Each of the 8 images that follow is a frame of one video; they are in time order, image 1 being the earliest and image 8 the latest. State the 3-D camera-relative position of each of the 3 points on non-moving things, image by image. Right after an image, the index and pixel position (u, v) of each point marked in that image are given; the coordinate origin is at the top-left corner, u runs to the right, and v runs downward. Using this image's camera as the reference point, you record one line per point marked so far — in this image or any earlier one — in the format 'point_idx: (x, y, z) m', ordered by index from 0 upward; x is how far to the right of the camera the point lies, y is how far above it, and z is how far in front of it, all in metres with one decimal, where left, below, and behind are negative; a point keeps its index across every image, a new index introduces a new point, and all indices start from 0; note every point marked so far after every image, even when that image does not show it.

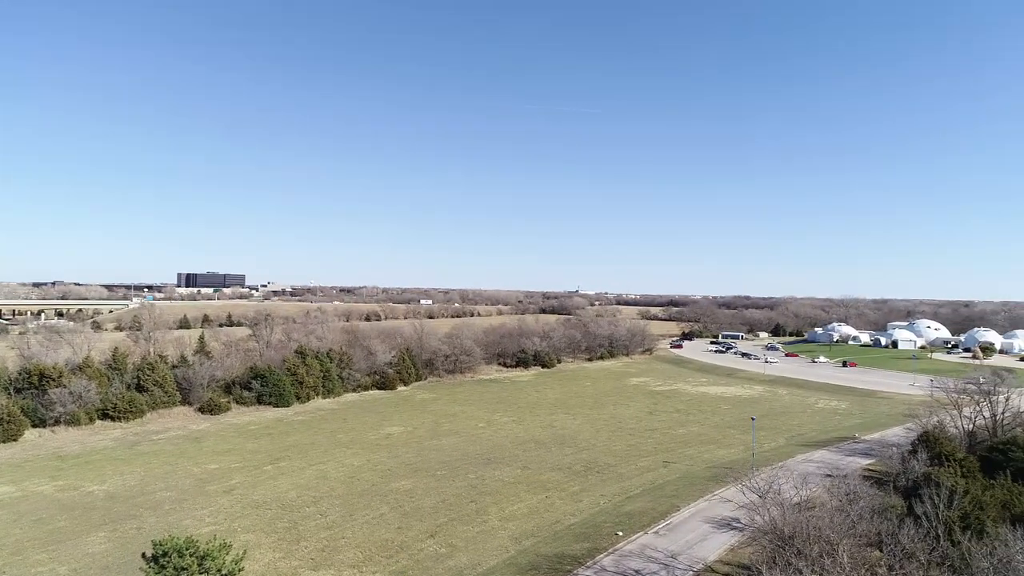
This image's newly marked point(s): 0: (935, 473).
0: (+17.6, -8.1, +21.8) m
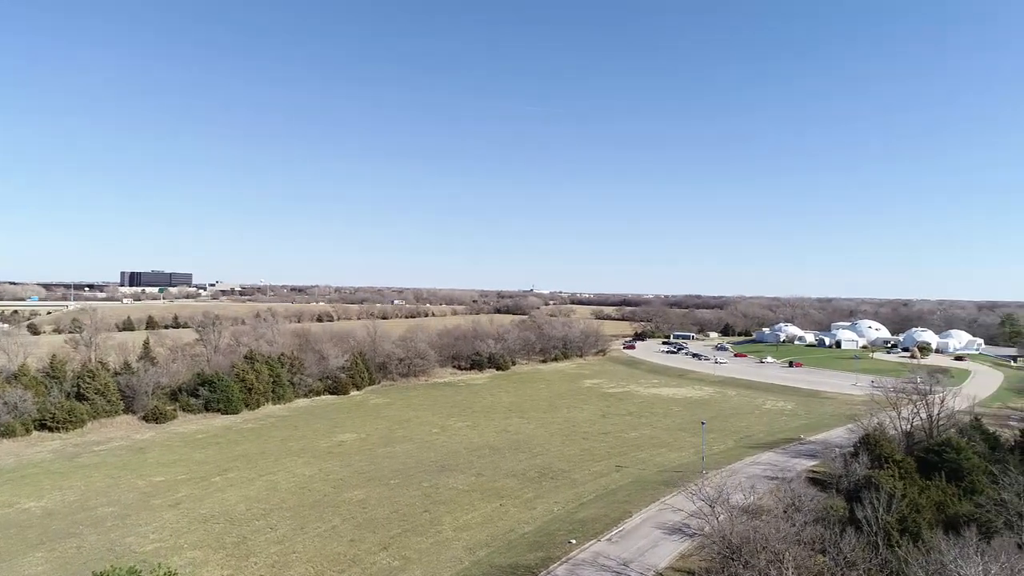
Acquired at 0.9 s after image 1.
0: (+15.4, -8.2, +22.0) m
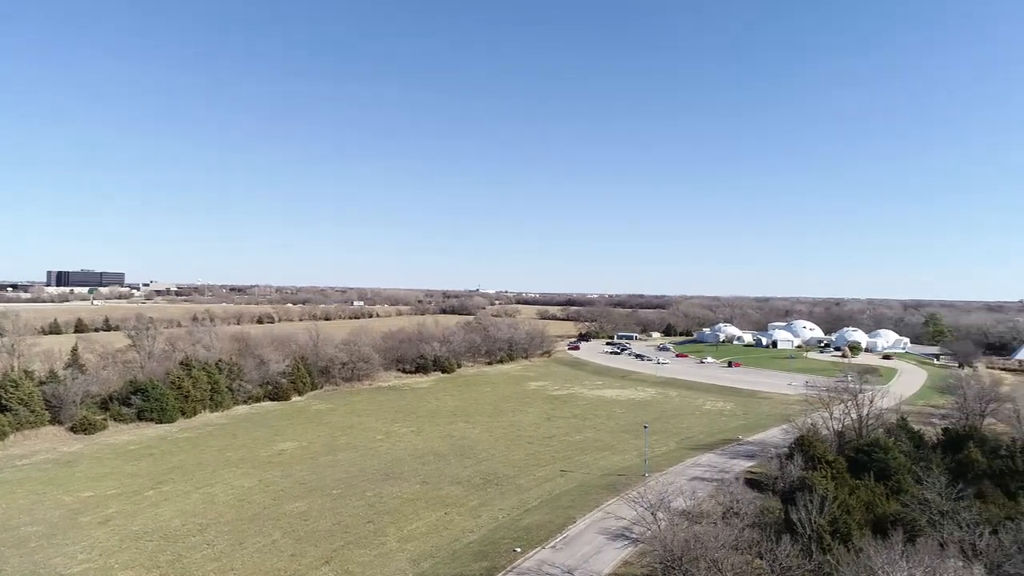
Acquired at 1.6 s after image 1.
0: (+12.7, -8.2, +22.2) m
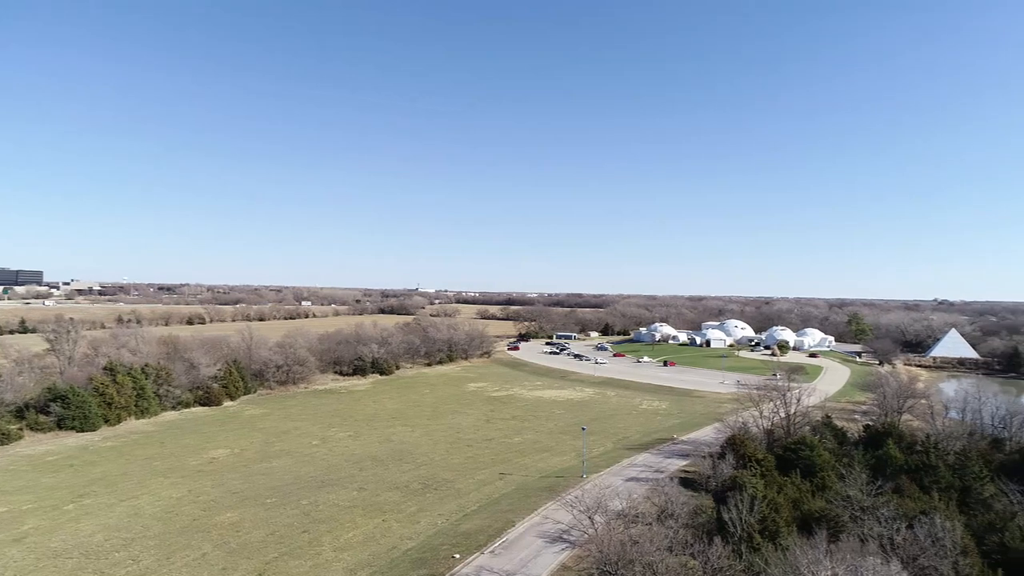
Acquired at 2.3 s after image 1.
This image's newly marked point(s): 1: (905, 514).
0: (+9.9, -8.1, +22.4) m
1: (+15.1, -8.7, +19.9) m
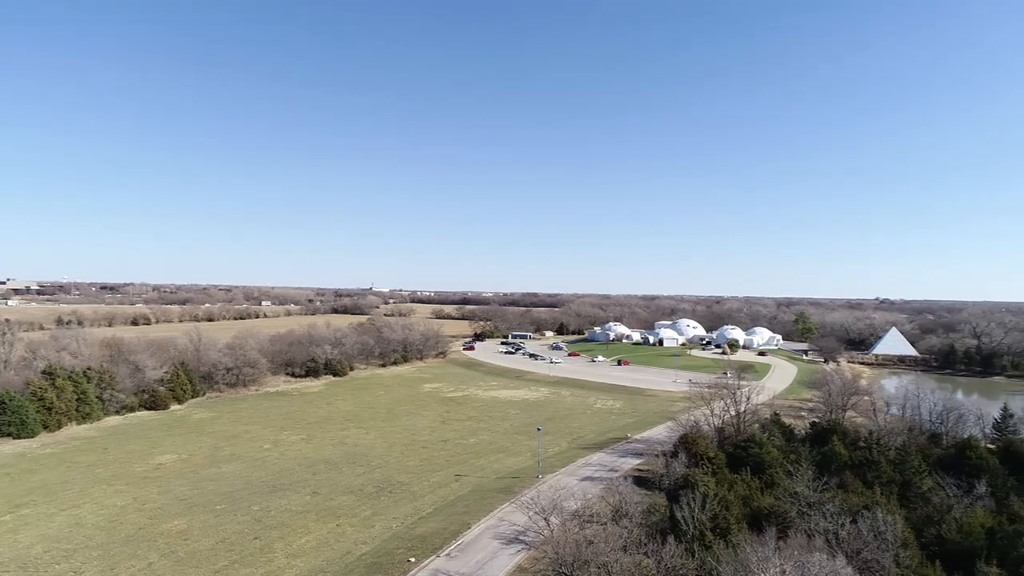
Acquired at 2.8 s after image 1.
0: (+7.8, -8.1, +22.4) m
1: (+13.2, -8.6, +20.3) m
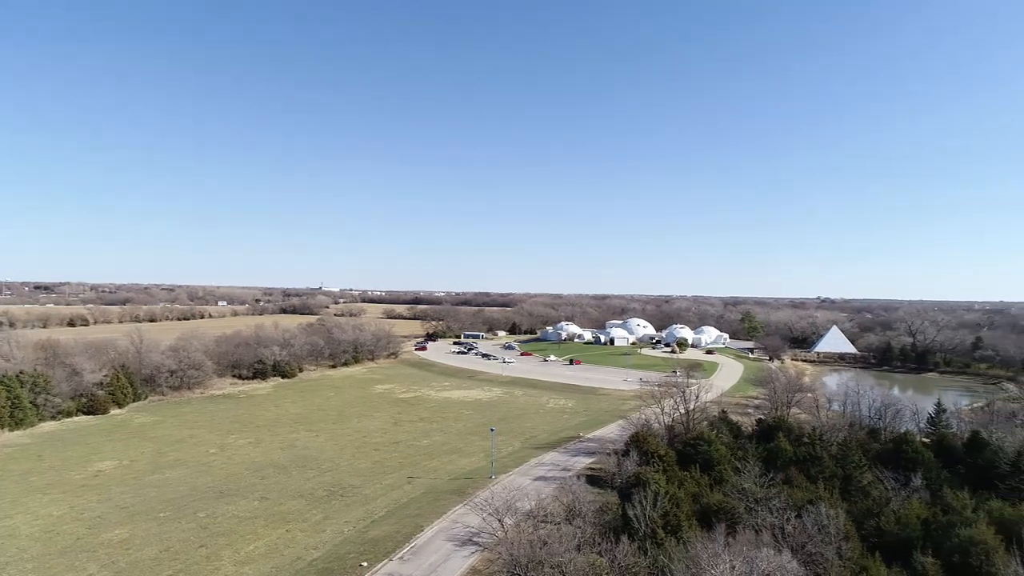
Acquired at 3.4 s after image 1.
0: (+5.7, -8.0, +22.4) m
1: (+11.3, -8.6, +20.6) m
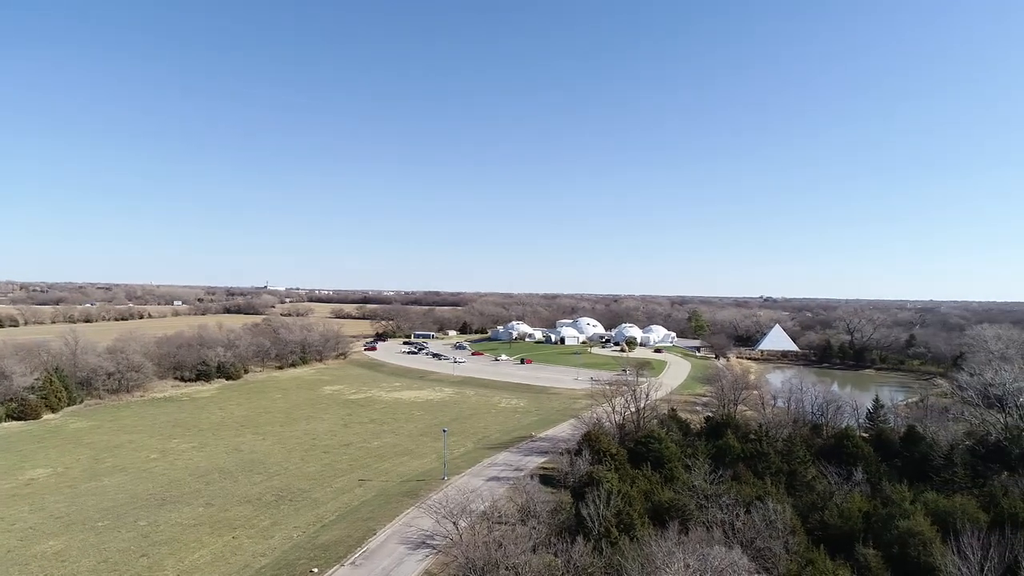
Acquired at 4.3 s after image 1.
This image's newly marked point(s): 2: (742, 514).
0: (+3.6, -8.0, +22.2) m
1: (+9.2, -8.5, +20.8) m
2: (+8.7, -8.7, +19.9) m
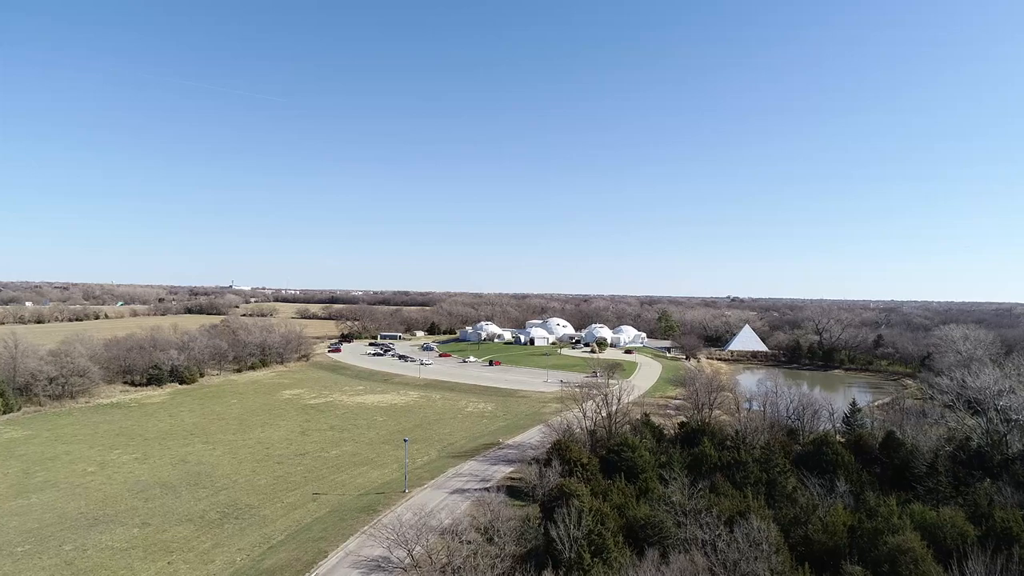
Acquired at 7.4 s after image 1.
0: (+2.3, -8.0, +21.8) m
1: (+7.9, -8.5, +20.7) m
2: (+7.5, -8.7, +19.7) m
